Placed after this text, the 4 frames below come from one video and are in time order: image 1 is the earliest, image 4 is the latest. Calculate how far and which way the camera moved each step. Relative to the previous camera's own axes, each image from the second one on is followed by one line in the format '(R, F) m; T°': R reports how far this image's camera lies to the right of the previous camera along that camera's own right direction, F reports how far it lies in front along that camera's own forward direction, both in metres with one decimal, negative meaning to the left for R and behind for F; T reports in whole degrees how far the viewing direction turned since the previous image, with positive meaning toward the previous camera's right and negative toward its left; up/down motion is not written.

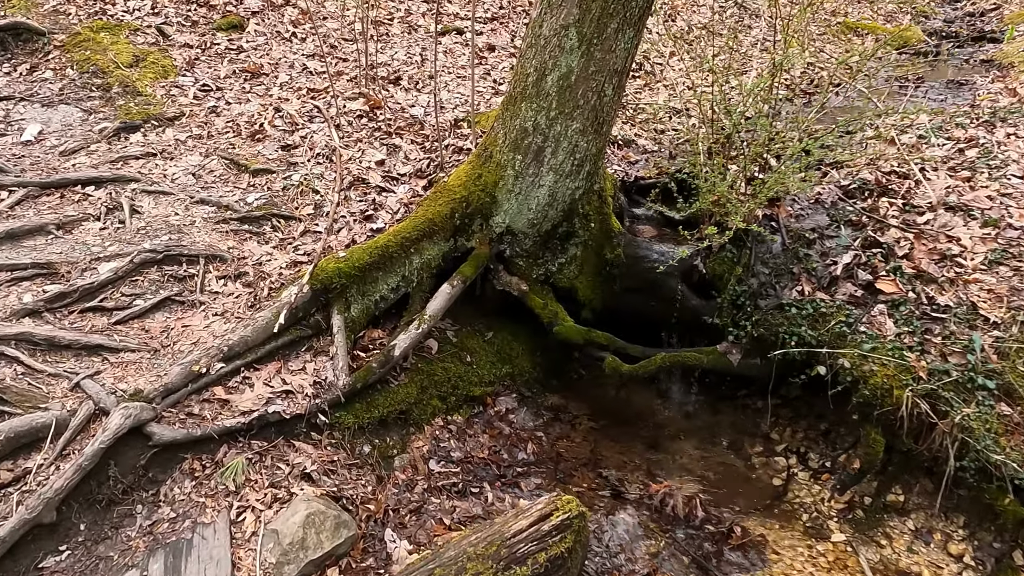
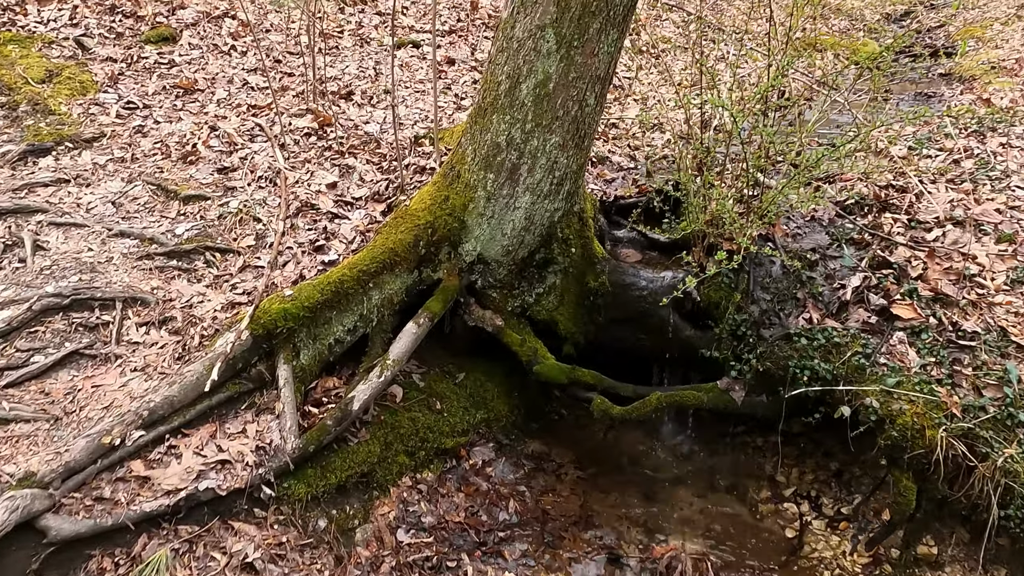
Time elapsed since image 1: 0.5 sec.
(-0.1, +0.6) m; +4°
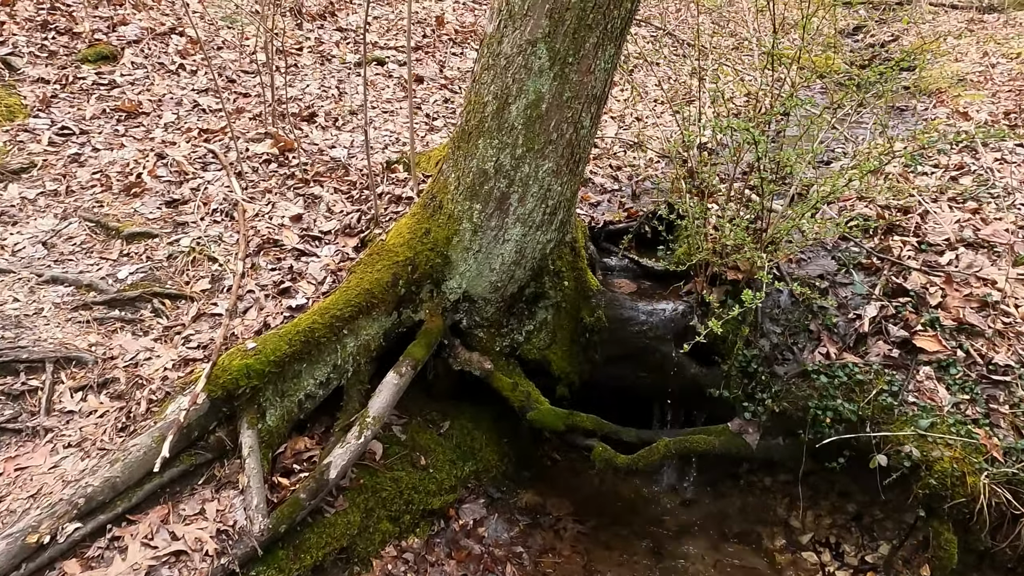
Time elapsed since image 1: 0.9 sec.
(-0.2, +0.5) m; +3°
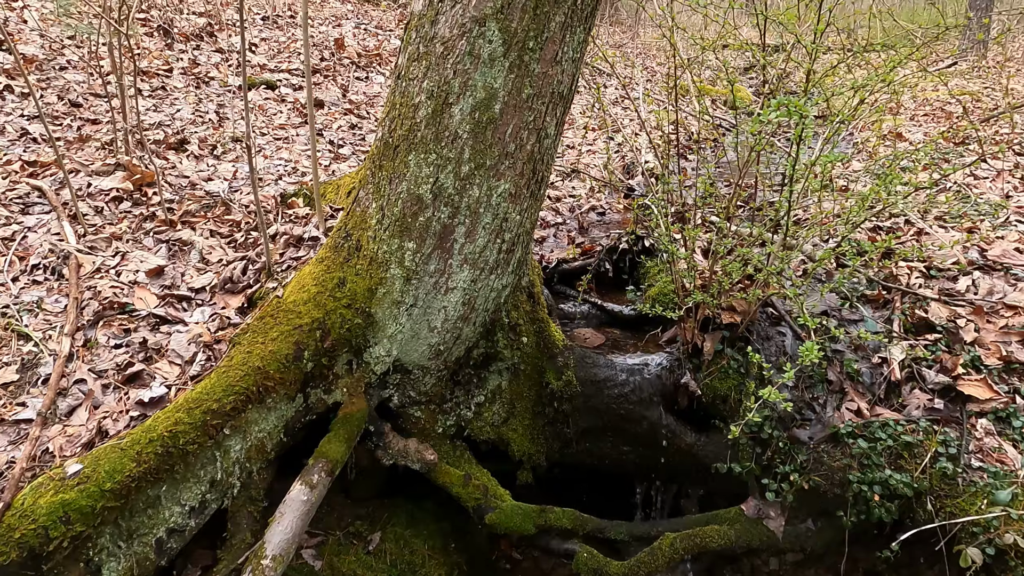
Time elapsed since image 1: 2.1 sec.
(-0.2, +1.1) m; +8°
